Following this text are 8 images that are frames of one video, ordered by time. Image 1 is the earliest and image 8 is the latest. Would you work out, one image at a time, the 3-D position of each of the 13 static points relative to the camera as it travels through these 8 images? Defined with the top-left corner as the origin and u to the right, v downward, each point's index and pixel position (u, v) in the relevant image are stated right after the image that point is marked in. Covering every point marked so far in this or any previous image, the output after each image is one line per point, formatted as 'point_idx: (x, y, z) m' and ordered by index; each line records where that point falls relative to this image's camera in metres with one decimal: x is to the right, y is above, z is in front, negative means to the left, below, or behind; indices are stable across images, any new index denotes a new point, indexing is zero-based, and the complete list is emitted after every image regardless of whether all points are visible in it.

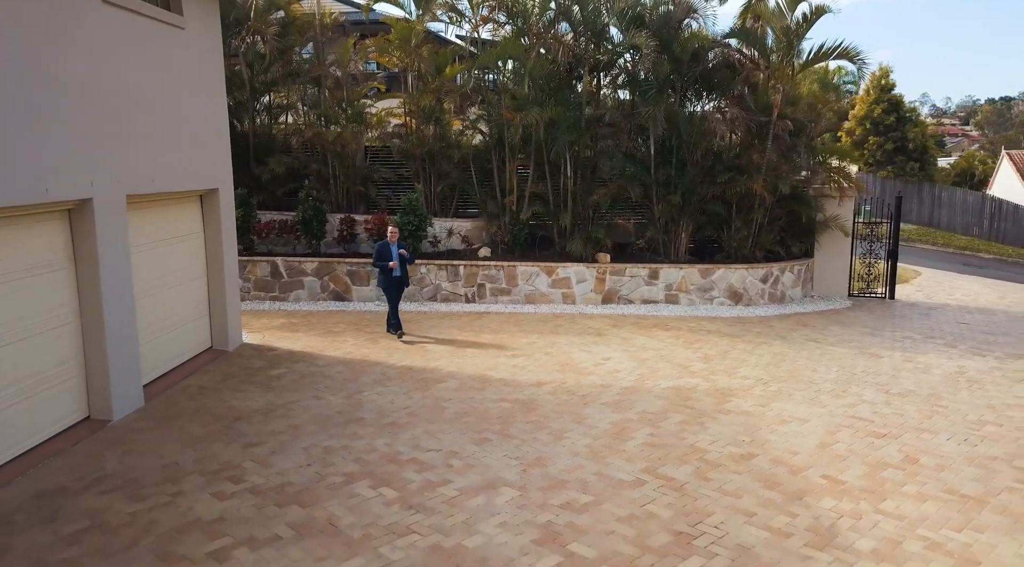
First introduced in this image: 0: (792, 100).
0: (+4.6, +3.0, +12.2) m
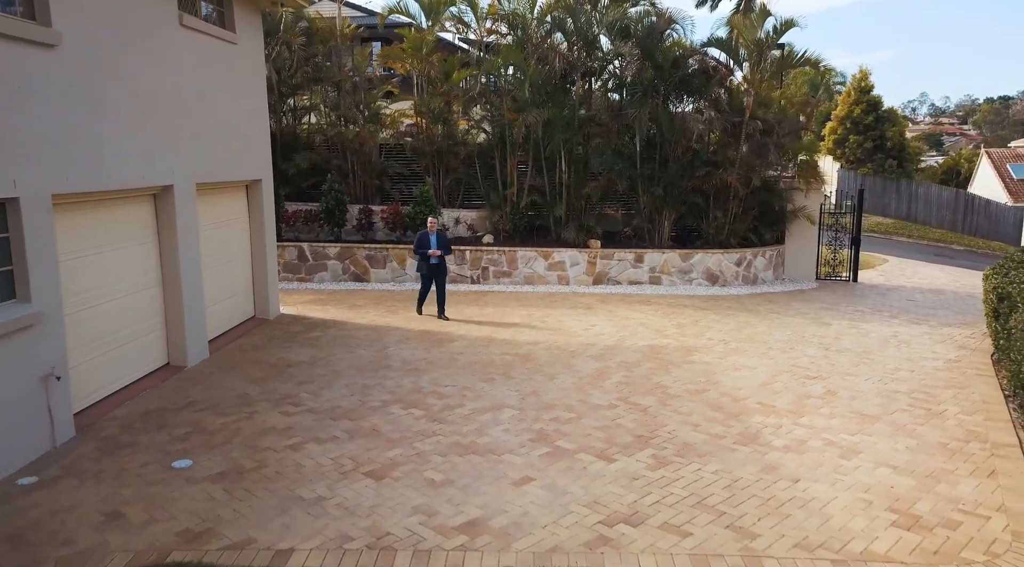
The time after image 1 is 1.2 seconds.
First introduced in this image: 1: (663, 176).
0: (+4.7, +3.3, +13.7) m
1: (+2.8, +2.0, +13.7) m
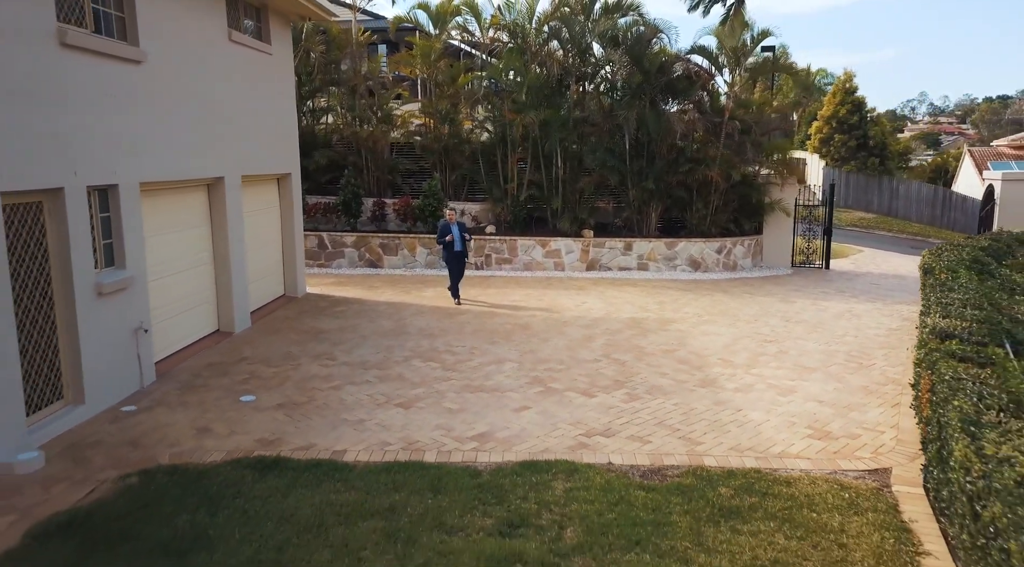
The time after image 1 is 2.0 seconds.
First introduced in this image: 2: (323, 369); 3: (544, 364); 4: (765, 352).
0: (+4.7, +3.6, +15.1) m
1: (+2.8, +2.3, +15.1) m
2: (-2.0, -0.9, +8.1) m
3: (+0.3, -0.9, +8.2) m
4: (+3.0, -0.8, +8.8) m
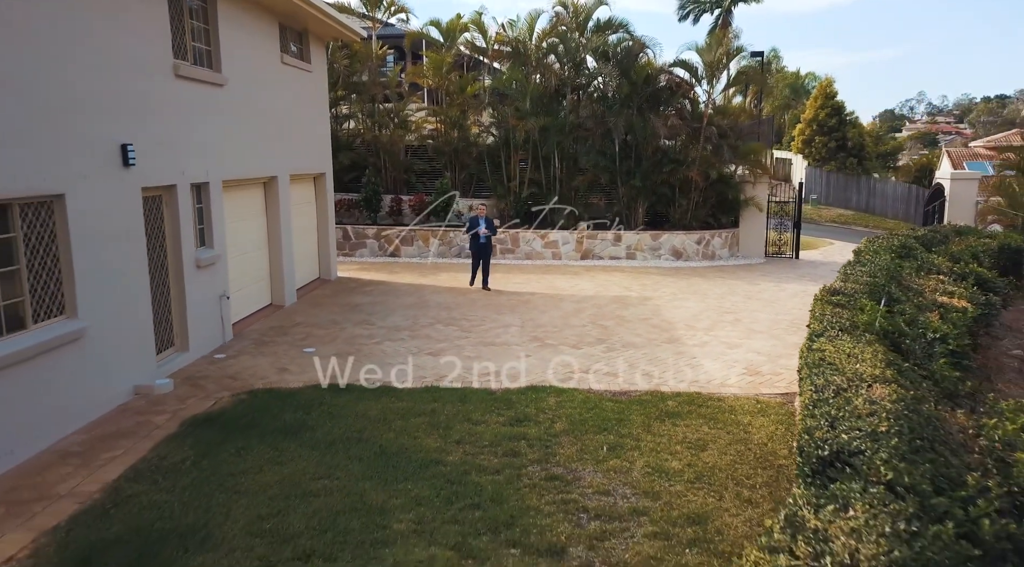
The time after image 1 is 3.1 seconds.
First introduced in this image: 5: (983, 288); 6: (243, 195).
0: (+4.7, +3.9, +17.0) m
1: (+2.8, +2.5, +17.0) m
2: (-2.0, -0.6, +10.0) m
3: (+0.4, -0.6, +10.2) m
4: (+3.0, -0.5, +10.8) m
5: (+6.7, -0.1, +10.6) m
6: (-3.6, +1.2, +10.4) m
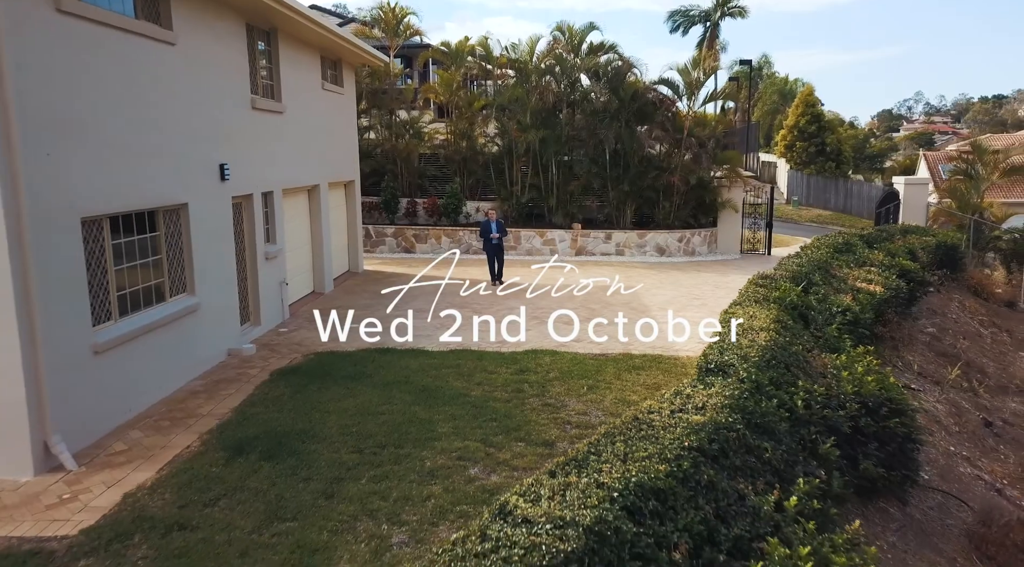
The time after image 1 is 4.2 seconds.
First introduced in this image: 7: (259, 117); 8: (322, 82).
0: (+4.8, +4.1, +19.2) m
1: (+2.9, +2.7, +19.2) m
2: (-1.9, -0.5, +12.2) m
3: (+0.5, -0.4, +12.4) m
4: (+3.1, -0.4, +13.0) m
5: (+6.8, +0.1, +12.8) m
6: (-3.6, +1.4, +12.6) m
7: (-3.5, +2.3, +10.5) m
8: (-3.4, +3.6, +13.7) m
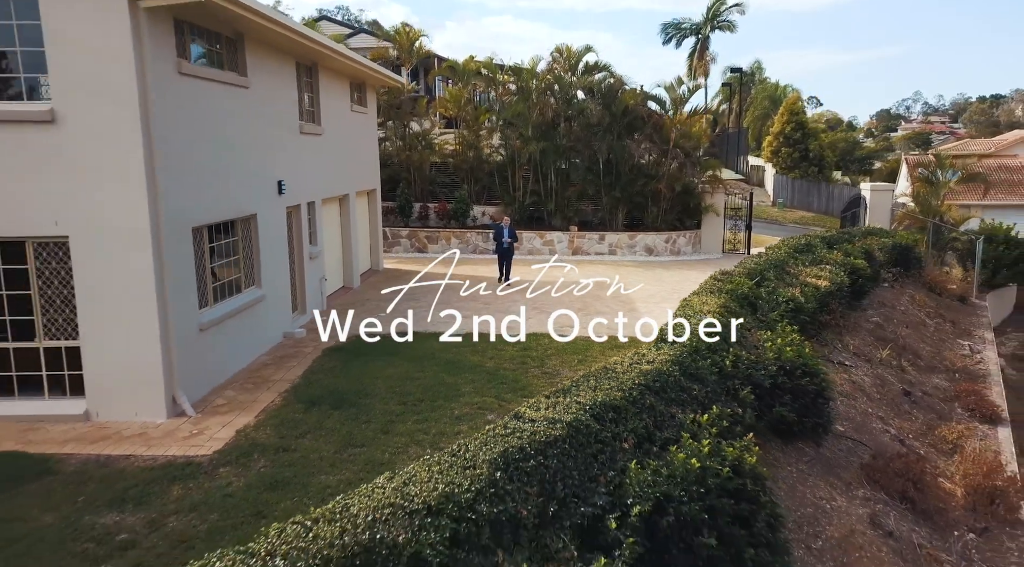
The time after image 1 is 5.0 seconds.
0: (+4.9, +4.2, +21.2) m
1: (+3.0, +2.8, +21.3) m
2: (-1.8, -0.4, +14.3) m
3: (+0.5, -0.4, +14.4) m
4: (+3.1, -0.3, +15.0) m
5: (+6.8, +0.2, +14.9) m
6: (-3.5, +1.5, +14.7) m
7: (-3.4, +2.4, +12.6) m
8: (-3.3, +3.7, +15.7) m
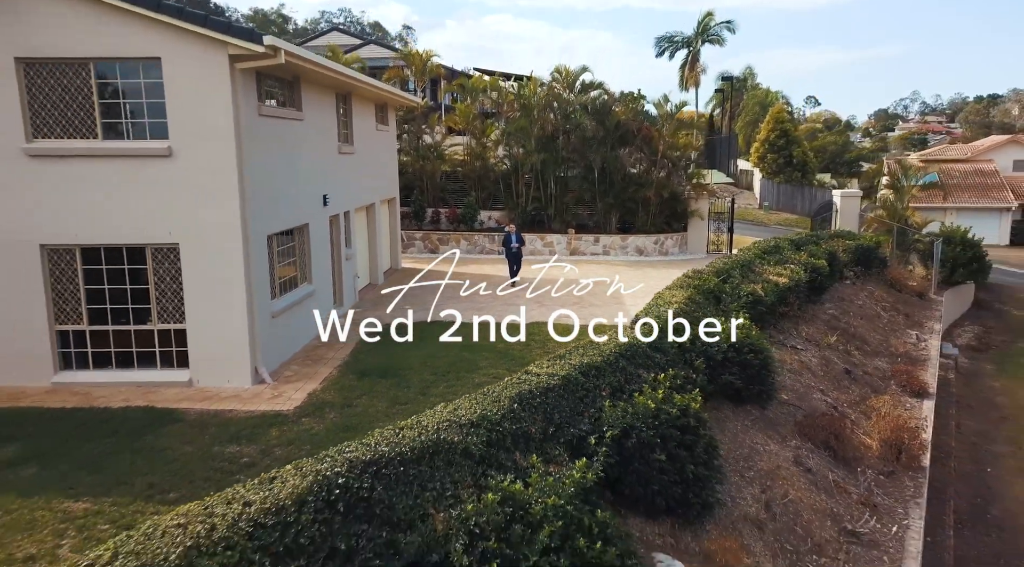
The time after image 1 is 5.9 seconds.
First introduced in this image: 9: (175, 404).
0: (+5.0, +4.2, +23.5) m
1: (+3.1, +2.9, +23.5) m
2: (-1.7, -0.3, +16.5) m
3: (+0.6, -0.3, +16.7) m
4: (+3.3, -0.2, +17.3) m
5: (+7.0, +0.2, +17.1) m
6: (-3.4, +1.5, +16.9) m
7: (-3.3, +2.4, +14.8) m
8: (-3.2, +3.8, +17.9) m
9: (-4.2, -1.5, +9.4) m
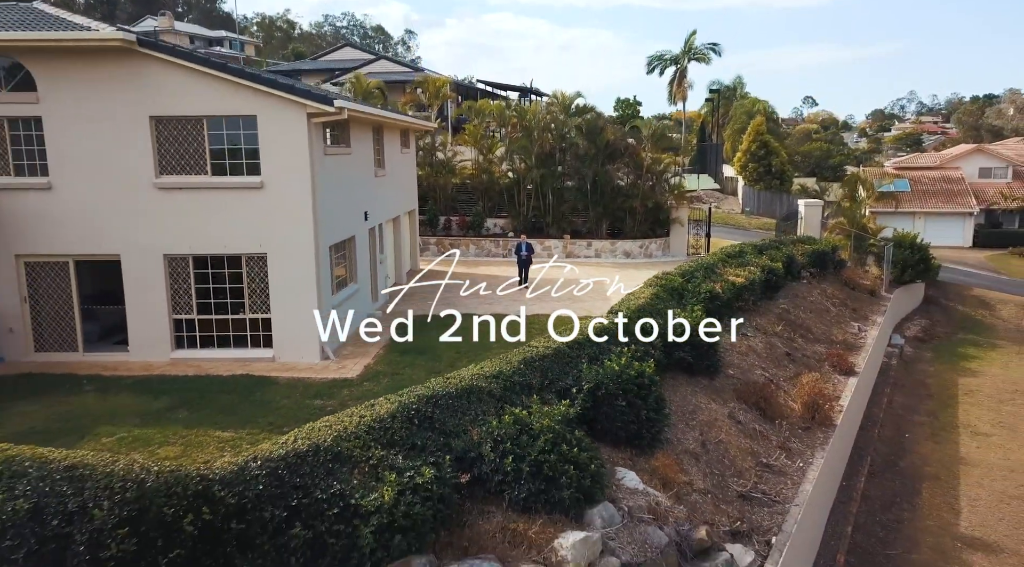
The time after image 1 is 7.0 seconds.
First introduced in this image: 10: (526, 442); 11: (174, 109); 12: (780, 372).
0: (+5.1, +4.3, +26.7) m
1: (+3.2, +2.9, +26.7) m
2: (-1.6, -0.3, +19.7) m
3: (+0.7, -0.3, +19.9) m
4: (+3.4, -0.2, +20.5) m
5: (+7.1, +0.2, +20.3) m
6: (-3.3, +1.5, +20.1) m
7: (-3.2, +2.5, +18.0) m
8: (-3.1, +3.8, +21.1) m
9: (-4.1, -1.5, +12.6) m
10: (+0.2, -1.8, +8.6) m
11: (-5.6, +2.9, +12.5) m
12: (+5.5, -1.8, +15.6) m
